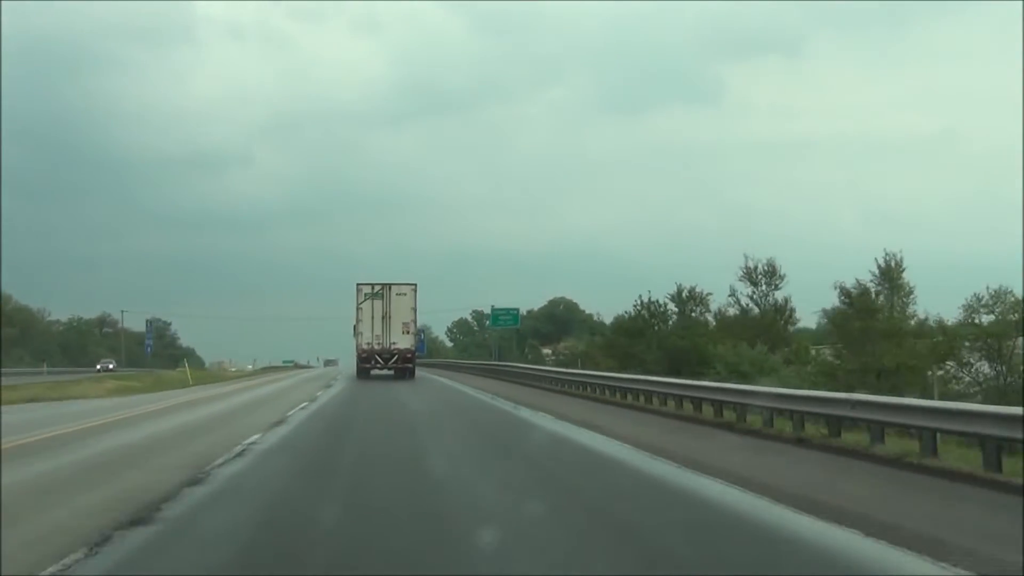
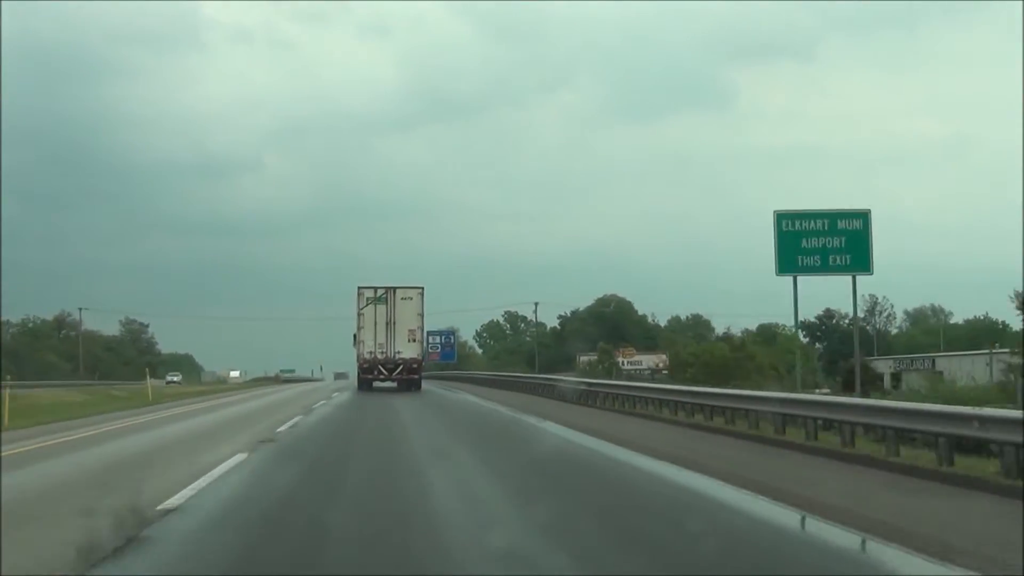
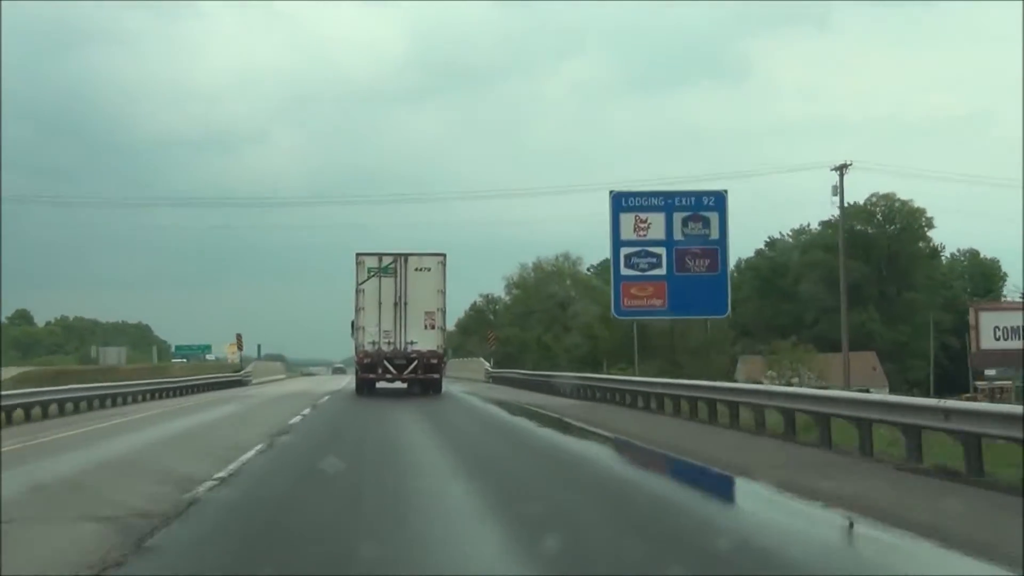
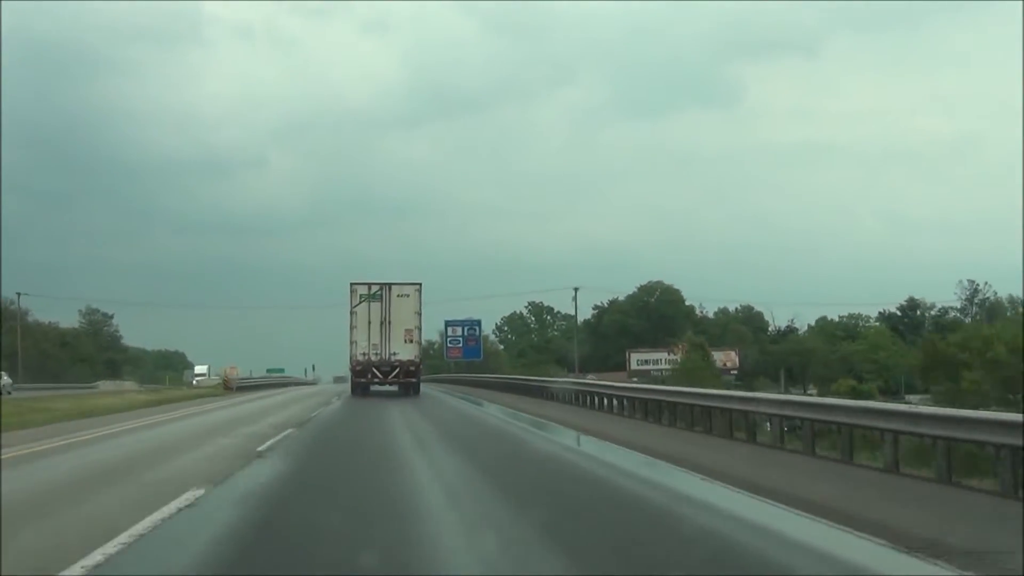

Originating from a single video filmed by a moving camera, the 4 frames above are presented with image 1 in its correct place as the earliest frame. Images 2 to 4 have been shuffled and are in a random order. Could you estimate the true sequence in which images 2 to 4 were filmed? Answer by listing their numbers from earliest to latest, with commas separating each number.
2, 4, 3
